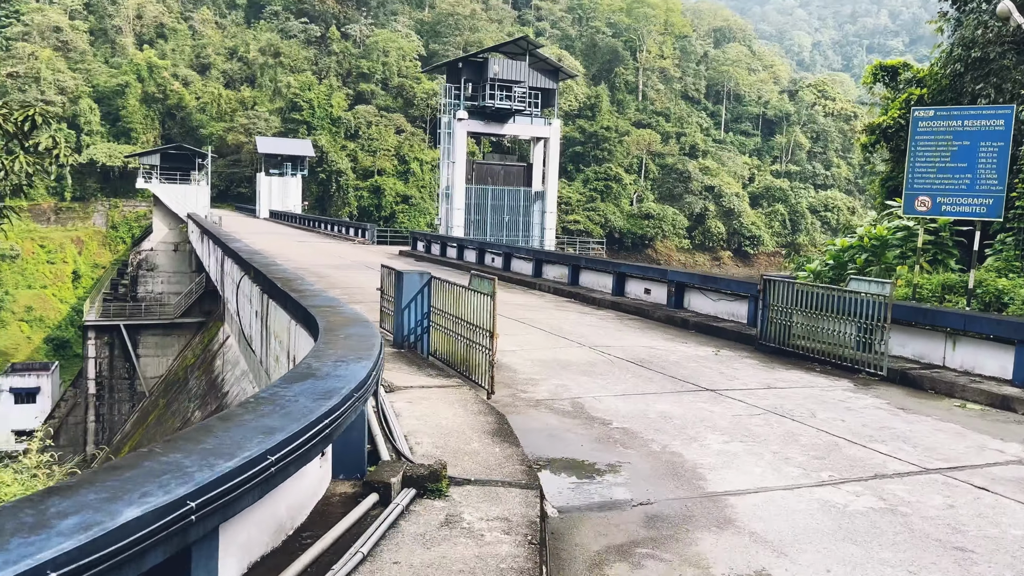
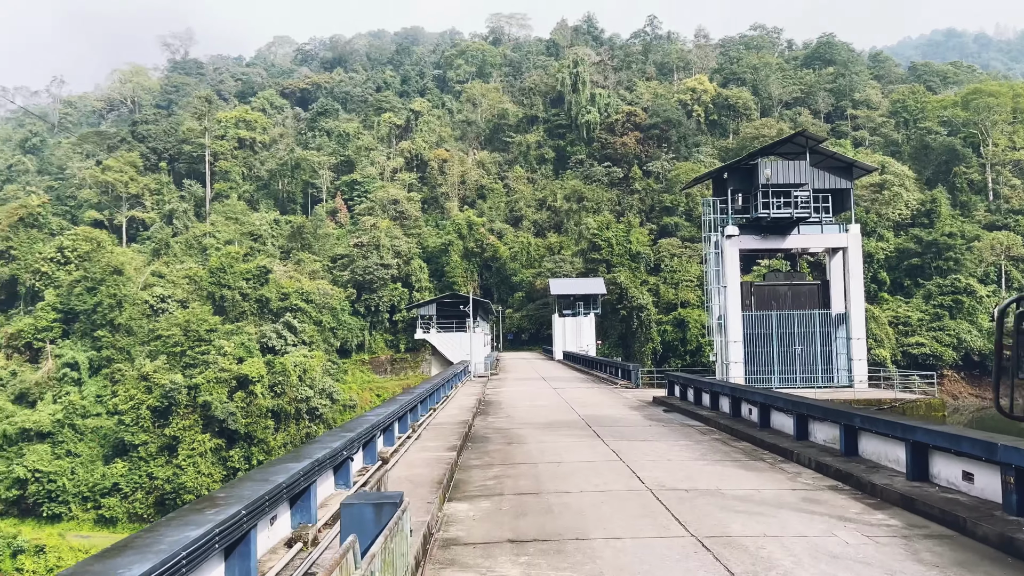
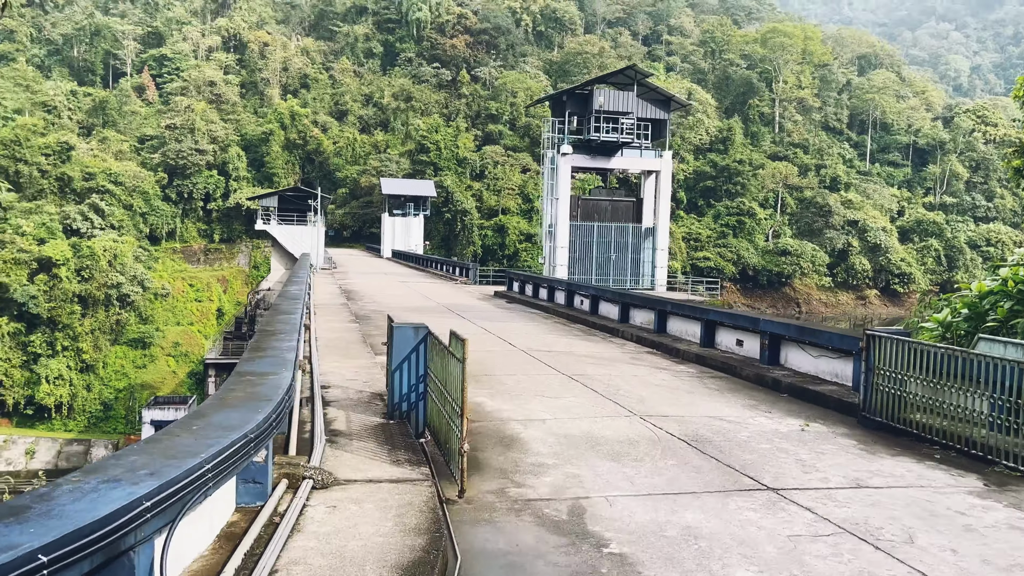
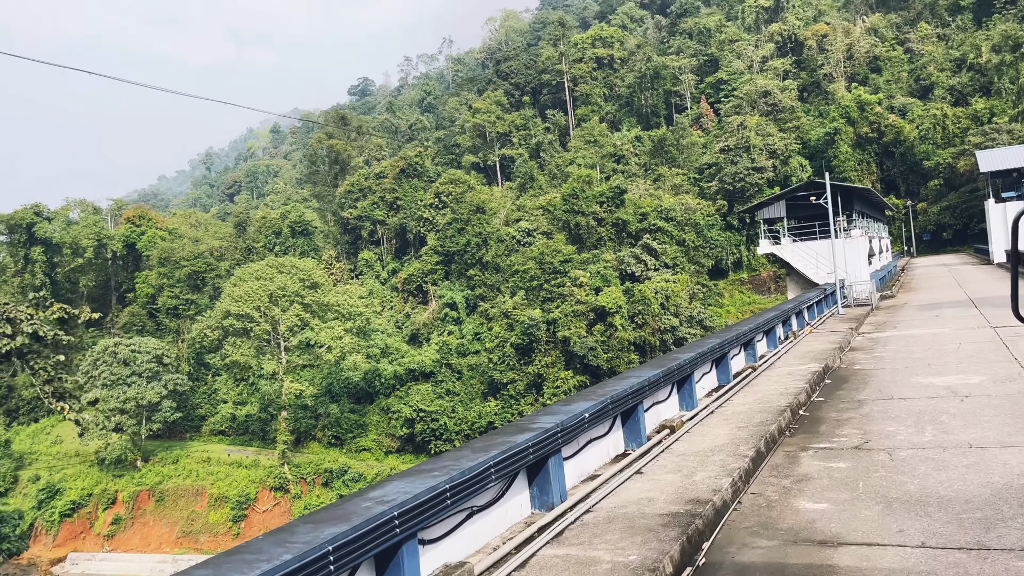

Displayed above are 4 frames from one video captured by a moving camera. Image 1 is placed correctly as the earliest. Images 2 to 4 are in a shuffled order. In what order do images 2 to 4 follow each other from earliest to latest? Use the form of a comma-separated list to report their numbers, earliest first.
3, 2, 4
